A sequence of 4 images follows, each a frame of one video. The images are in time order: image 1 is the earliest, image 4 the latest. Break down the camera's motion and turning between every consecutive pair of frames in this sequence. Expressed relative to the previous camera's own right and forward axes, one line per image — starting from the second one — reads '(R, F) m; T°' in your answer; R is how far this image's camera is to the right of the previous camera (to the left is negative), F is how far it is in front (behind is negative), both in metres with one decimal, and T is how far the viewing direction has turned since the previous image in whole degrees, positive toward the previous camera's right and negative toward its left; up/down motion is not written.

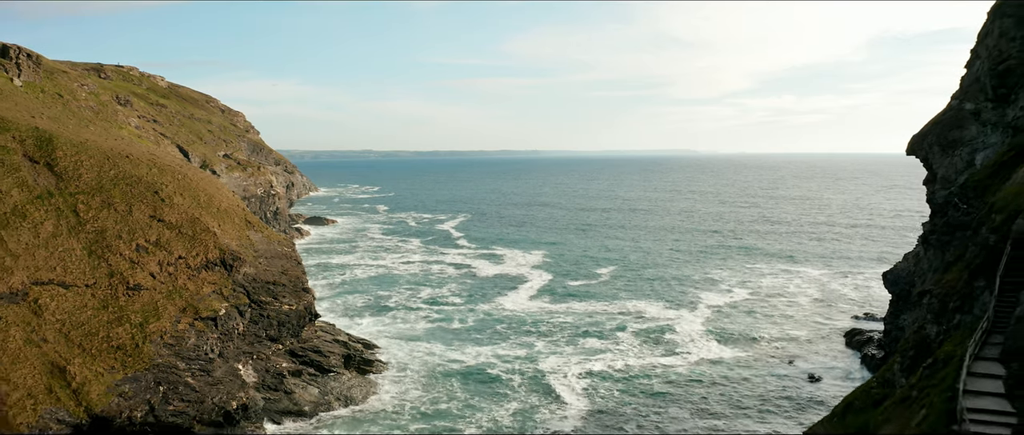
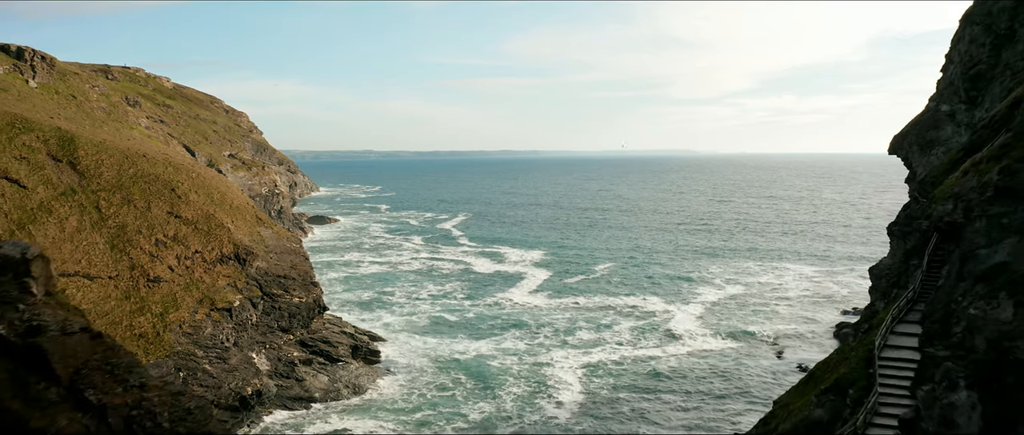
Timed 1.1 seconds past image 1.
(0.0, -2.0) m; 0°
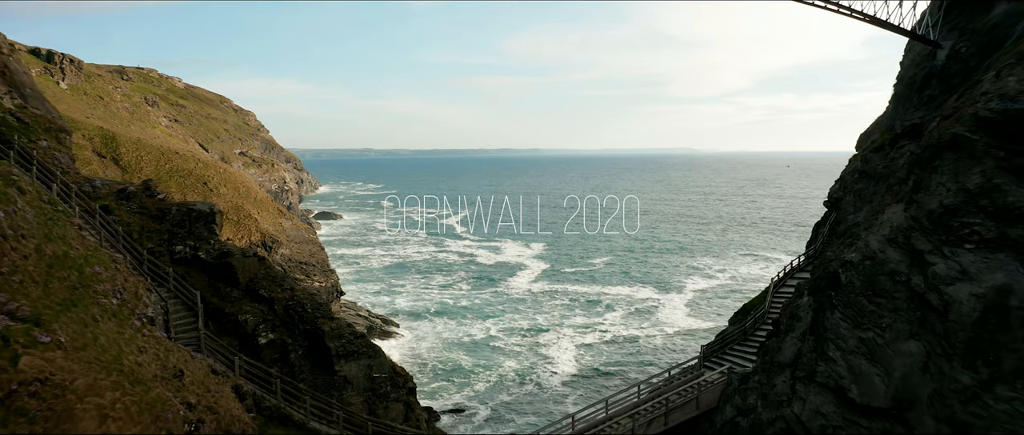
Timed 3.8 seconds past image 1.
(-0.2, -4.5) m; 0°
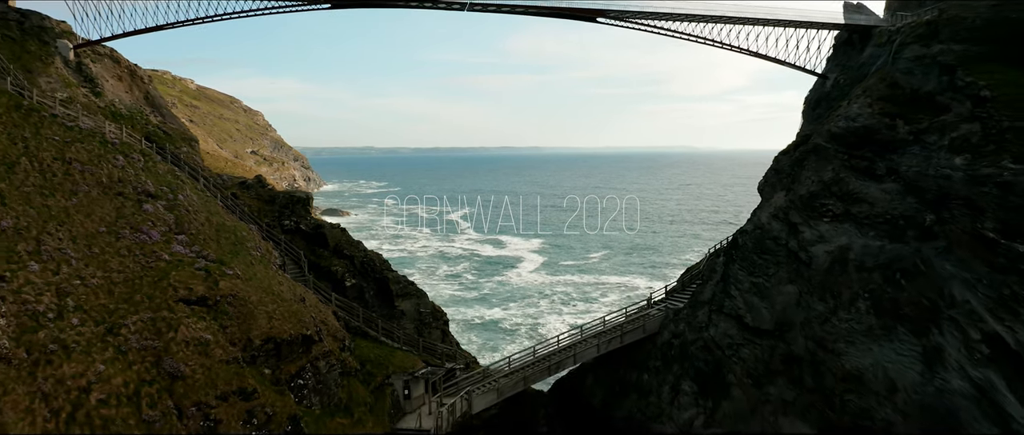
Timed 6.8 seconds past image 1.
(-0.1, -5.4) m; 0°
